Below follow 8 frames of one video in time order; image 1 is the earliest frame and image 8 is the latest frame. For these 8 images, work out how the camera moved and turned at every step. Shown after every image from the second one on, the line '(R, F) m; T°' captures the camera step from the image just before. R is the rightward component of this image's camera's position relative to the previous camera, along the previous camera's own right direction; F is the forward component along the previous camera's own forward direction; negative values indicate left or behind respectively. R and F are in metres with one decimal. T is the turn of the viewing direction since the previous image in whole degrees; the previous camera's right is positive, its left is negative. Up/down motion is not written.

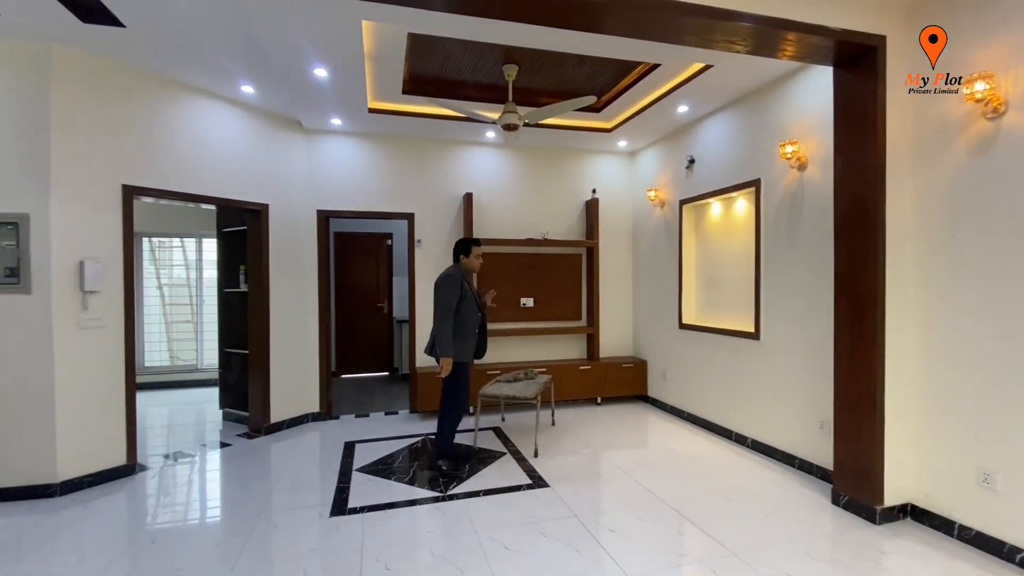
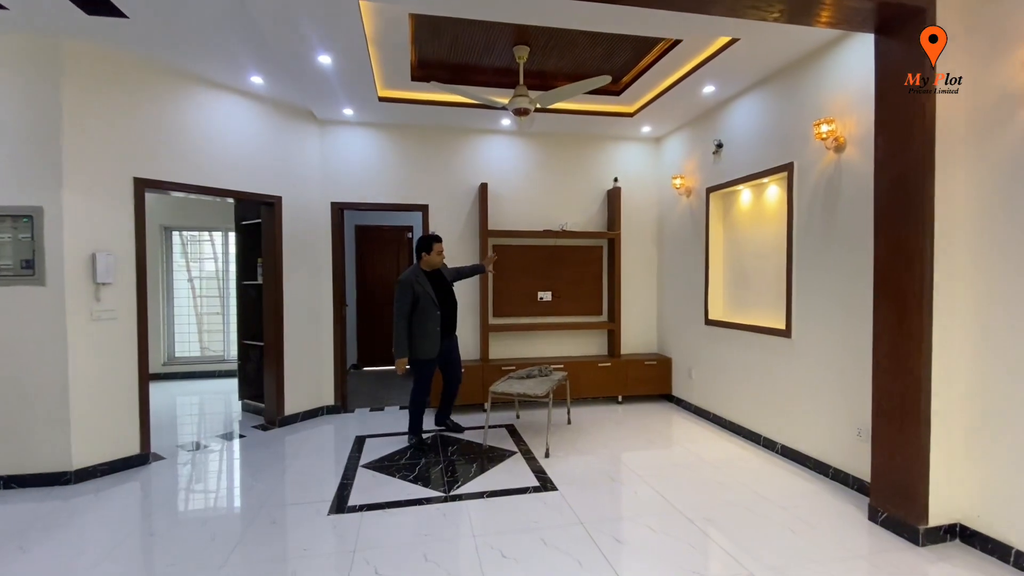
(+0.2, +0.2) m; -4°
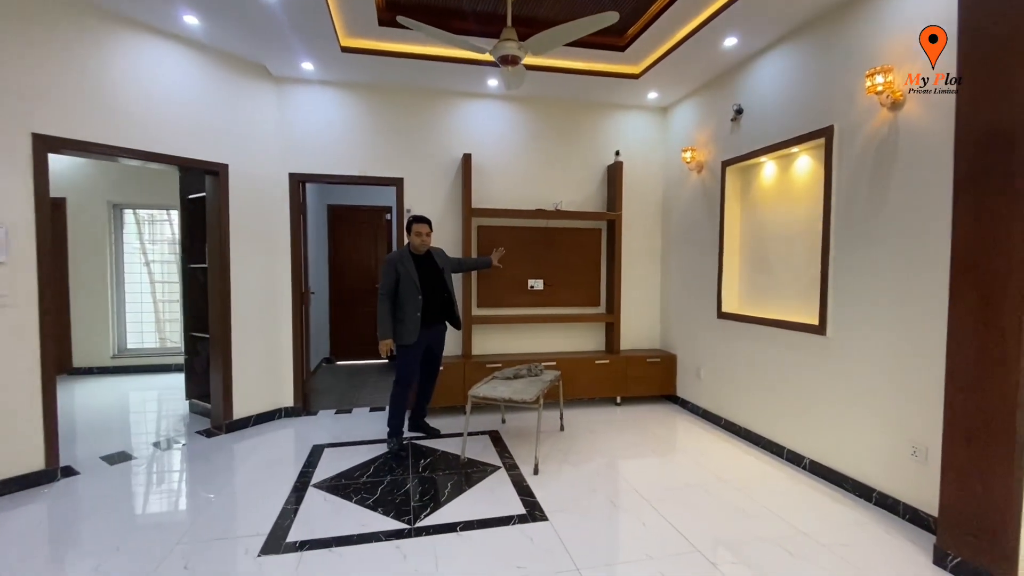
(+0.1, +0.6) m; +1°
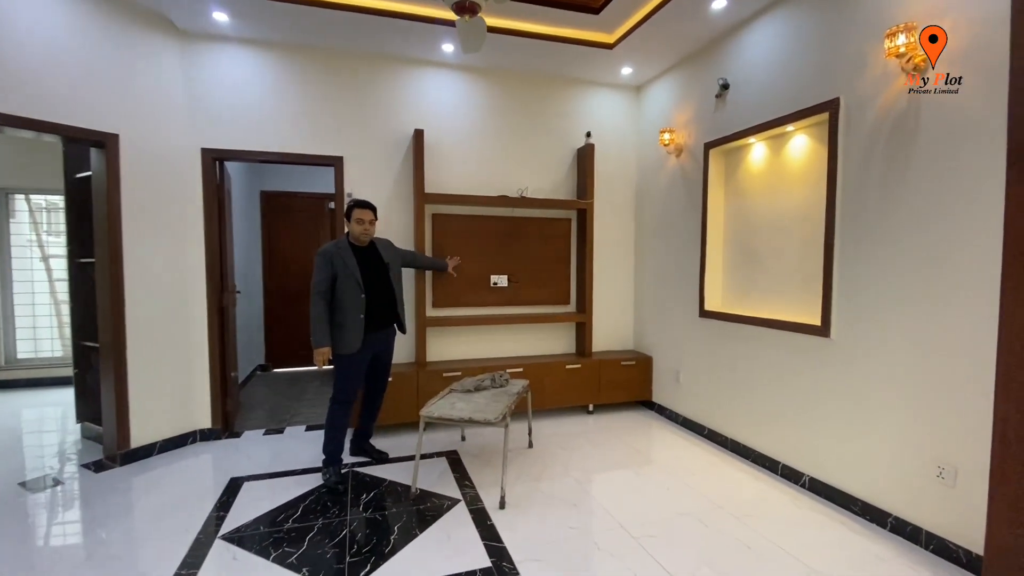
(0.0, +0.5) m; +5°
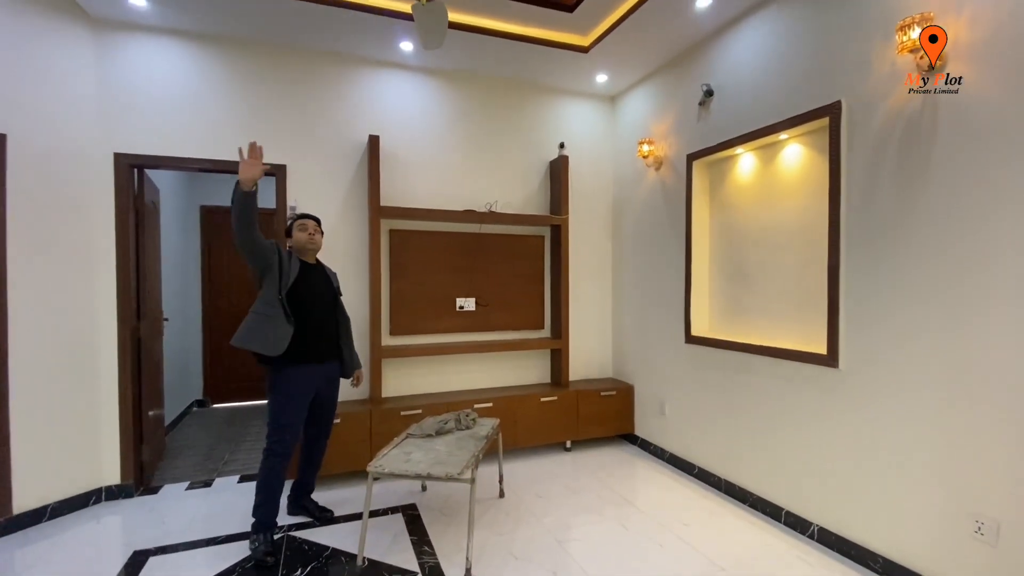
(0.0, +0.4) m; +3°
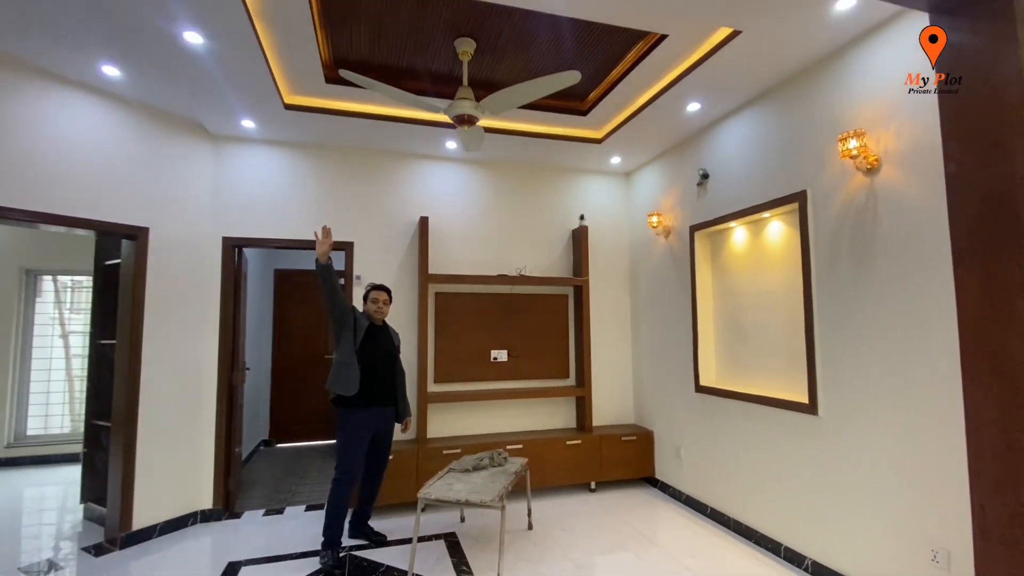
(+0.1, -0.5) m; -4°
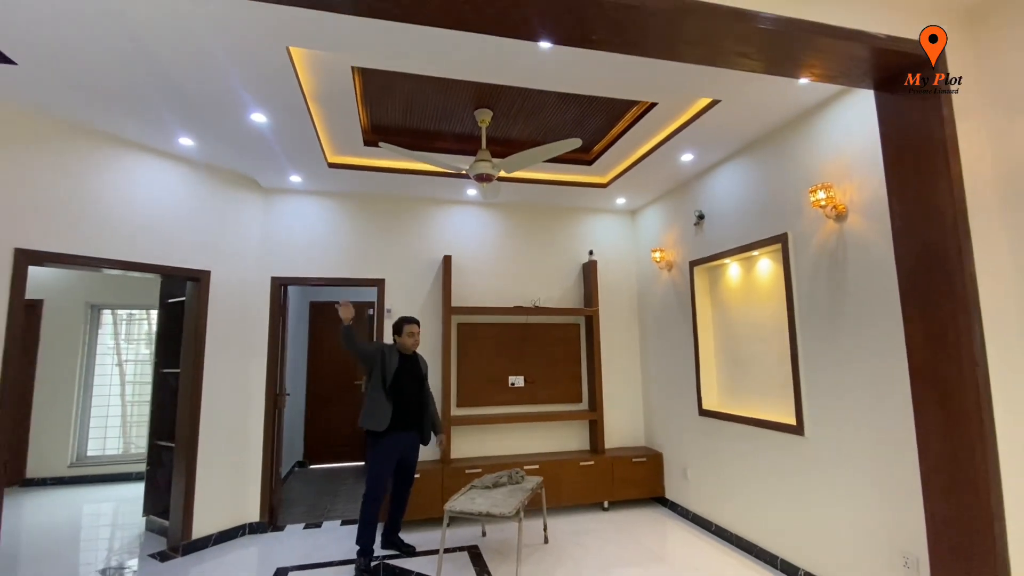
(0.0, -0.4) m; -2°
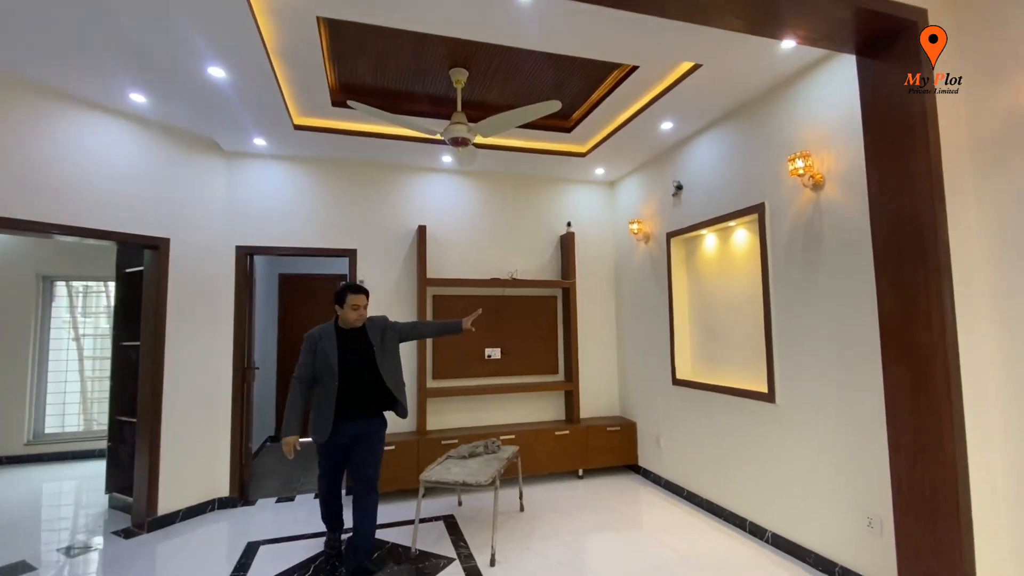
(0.0, +0.1) m; +3°
